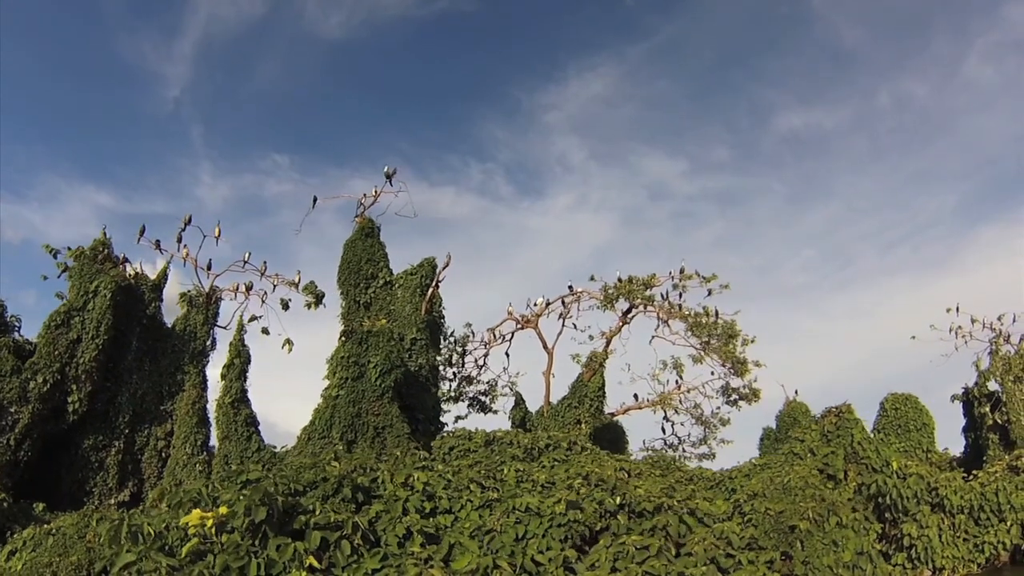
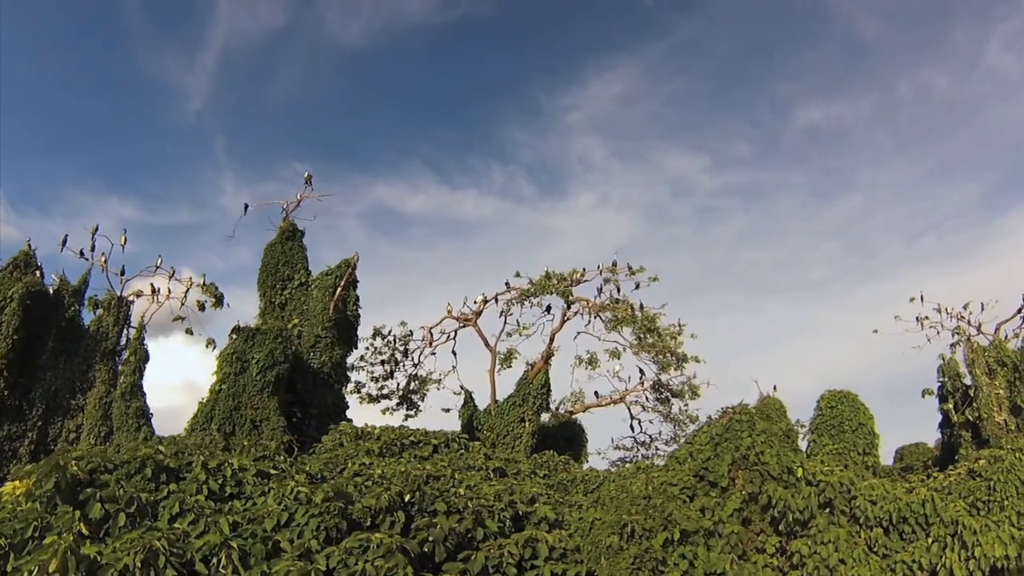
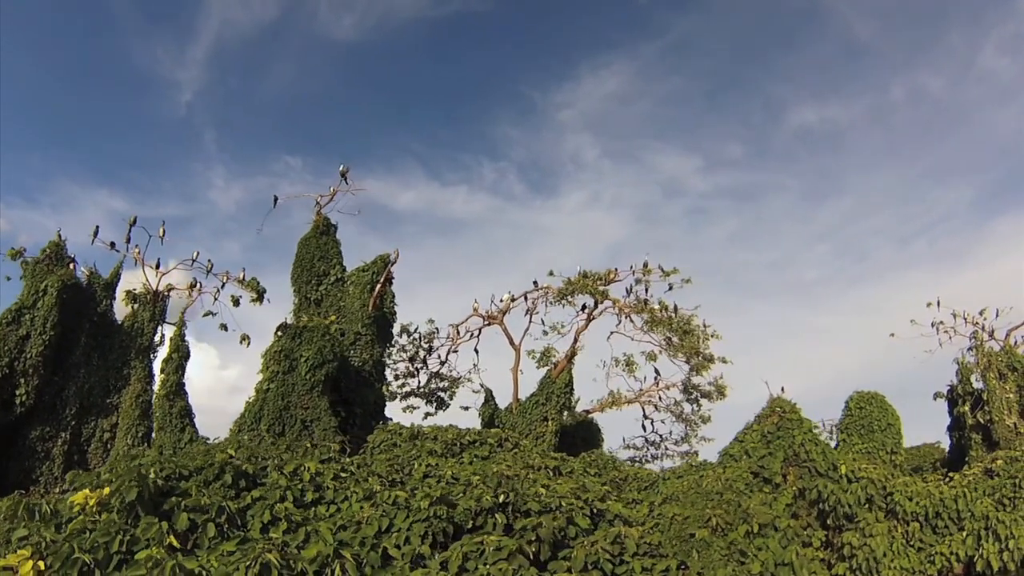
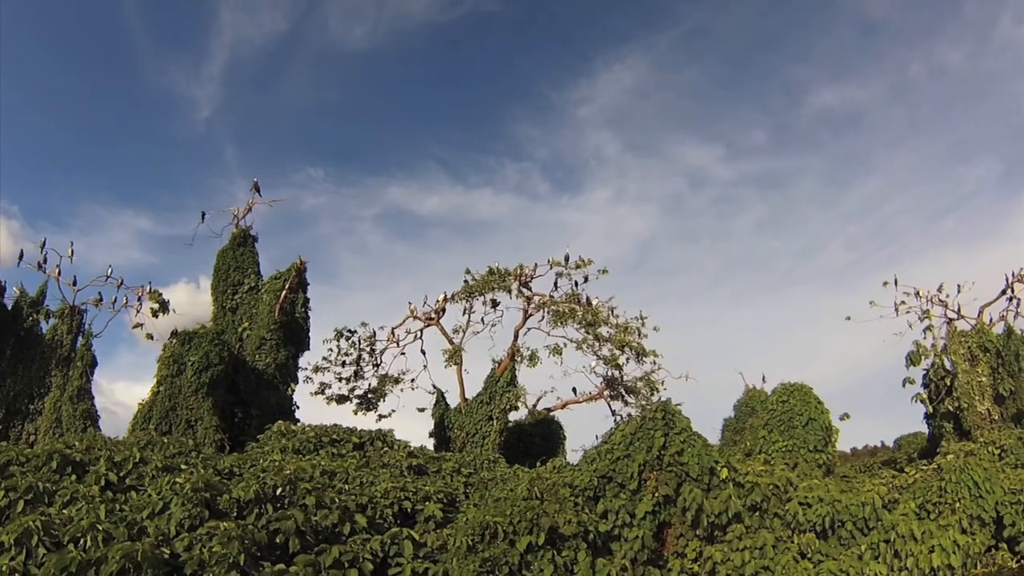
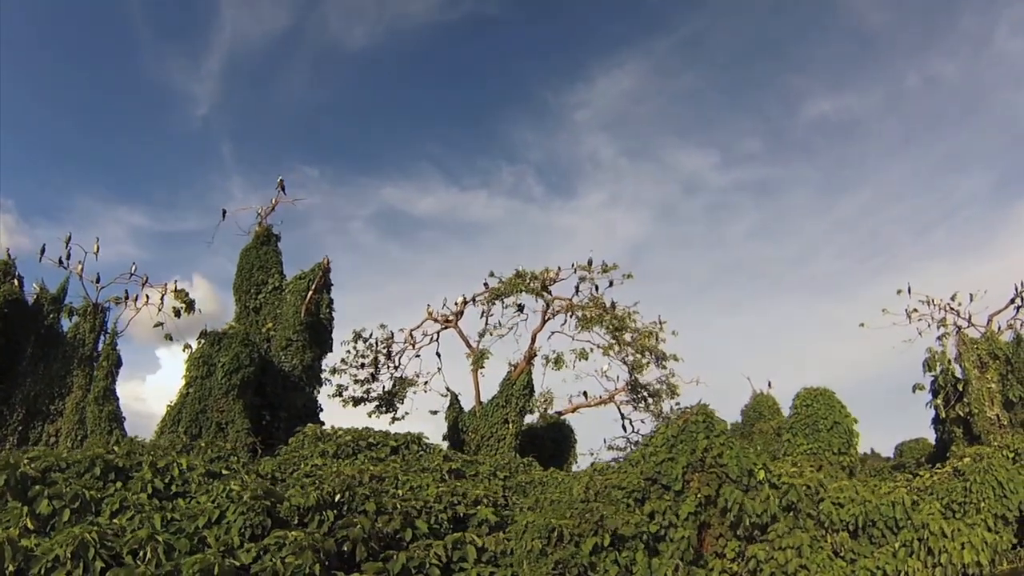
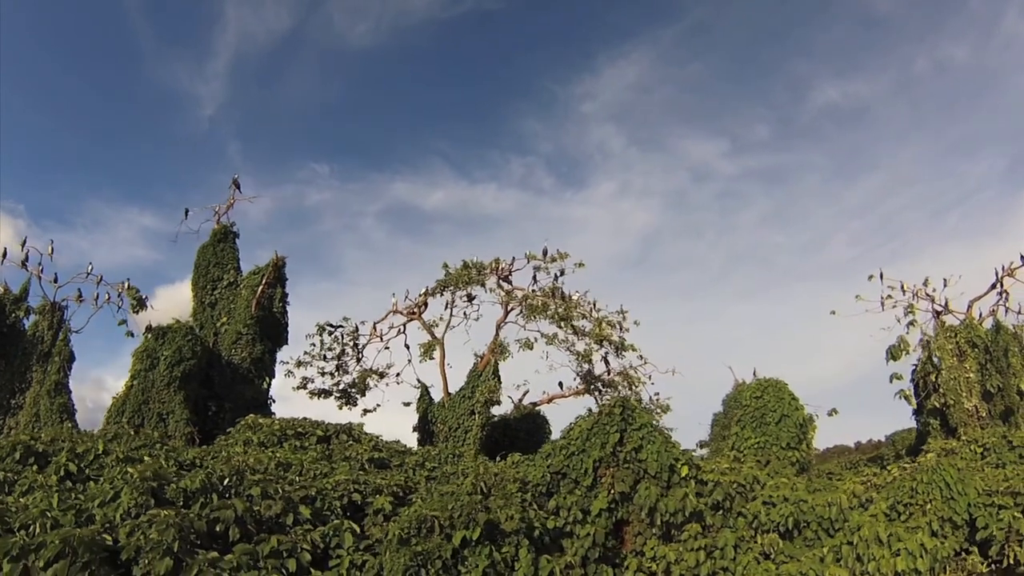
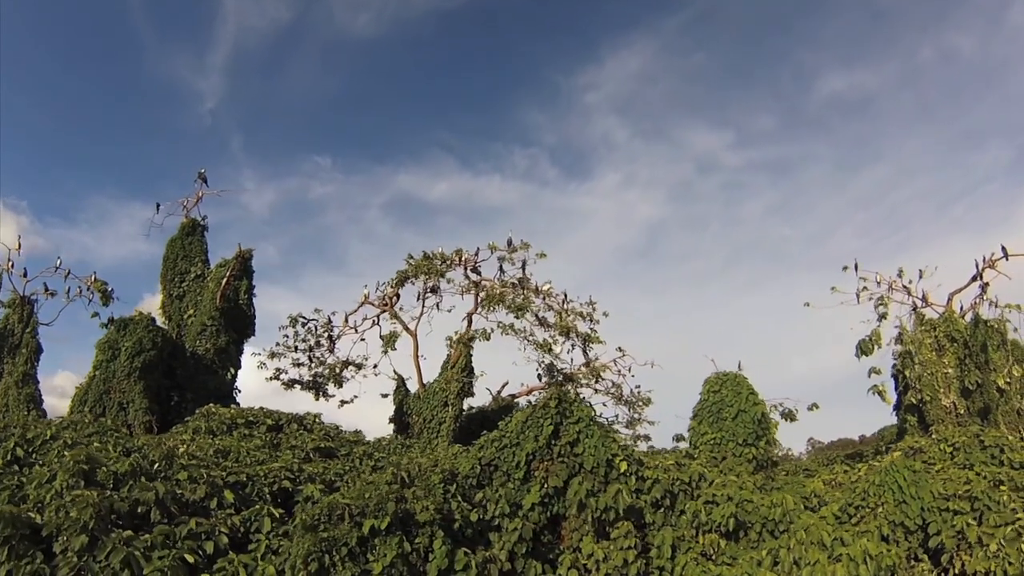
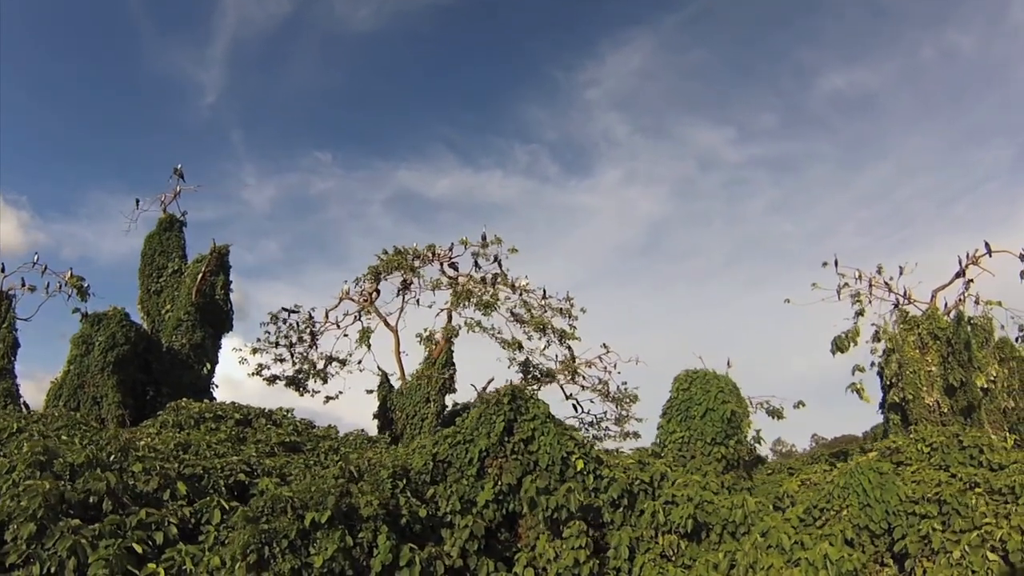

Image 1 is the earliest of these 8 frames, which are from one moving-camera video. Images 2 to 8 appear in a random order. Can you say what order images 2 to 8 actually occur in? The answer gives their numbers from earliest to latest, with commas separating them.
3, 2, 5, 4, 6, 7, 8
